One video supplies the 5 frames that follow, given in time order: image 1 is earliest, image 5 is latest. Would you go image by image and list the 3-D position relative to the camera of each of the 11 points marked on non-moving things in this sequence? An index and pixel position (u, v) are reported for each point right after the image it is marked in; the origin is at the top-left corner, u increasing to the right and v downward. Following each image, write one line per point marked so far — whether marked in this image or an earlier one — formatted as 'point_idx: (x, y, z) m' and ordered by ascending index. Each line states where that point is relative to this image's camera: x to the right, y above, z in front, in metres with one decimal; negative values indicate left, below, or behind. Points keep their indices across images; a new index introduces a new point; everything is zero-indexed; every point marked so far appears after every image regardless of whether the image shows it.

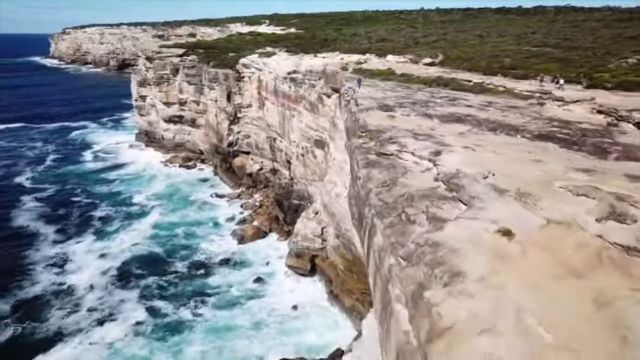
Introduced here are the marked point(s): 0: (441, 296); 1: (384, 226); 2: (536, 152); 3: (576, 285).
0: (+1.6, -1.6, +5.3) m
1: (+1.2, -1.0, +7.5) m
2: (+6.1, +0.8, +10.9) m
3: (+3.6, -1.5, +5.3) m
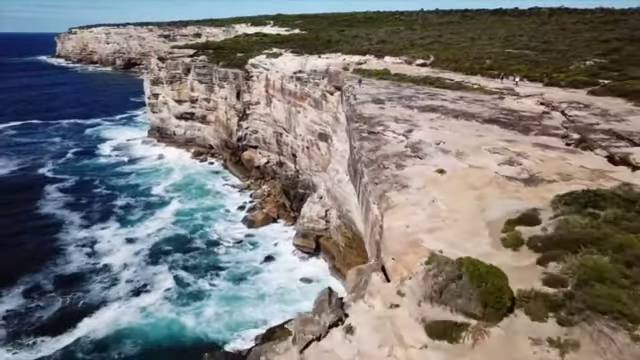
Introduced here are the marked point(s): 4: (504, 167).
0: (+1.8, -0.4, +9.8) m
1: (+1.5, +0.2, +12.0) m
2: (+6.4, +1.9, +15.4) m
3: (+3.8, -0.3, +9.8) m
4: (+5.3, +0.4, +11.4) m
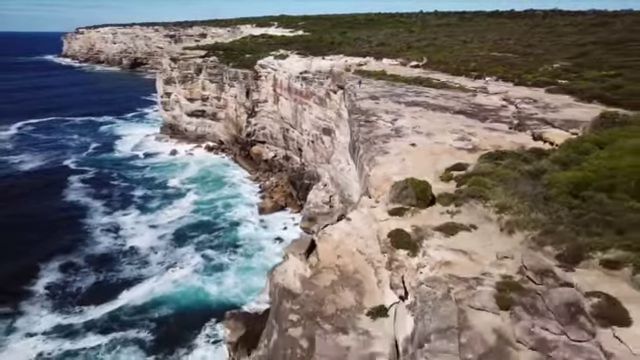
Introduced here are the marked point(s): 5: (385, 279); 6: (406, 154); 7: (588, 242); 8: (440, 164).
0: (+2.2, +0.8, +14.8) m
1: (+1.9, +1.4, +17.0) m
2: (+6.8, +3.2, +20.4) m
3: (+4.2, +0.9, +14.8) m
4: (+5.7, +1.6, +16.4) m
5: (+1.3, -2.1, +8.5) m
6: (+3.3, +1.0, +15.1) m
7: (+4.9, -1.2, +7.2) m
8: (+4.2, +0.6, +13.9) m
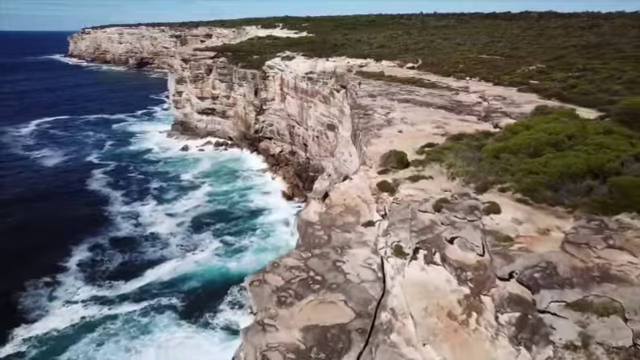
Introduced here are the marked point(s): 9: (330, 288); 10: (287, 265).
0: (+2.7, +2.0, +19.8) m
1: (+2.3, +2.6, +22.0) m
2: (+7.3, +4.3, +25.4) m
3: (+4.7, +2.1, +19.8) m
4: (+6.1, +2.7, +21.3) m
5: (+1.8, -1.0, +13.5) m
6: (+3.8, +2.2, +20.1) m
7: (+5.3, 0.0, +12.1) m
8: (+4.7, +1.7, +18.8) m
9: (+0.3, -2.8, +10.2) m
10: (-0.9, -2.3, +11.1) m
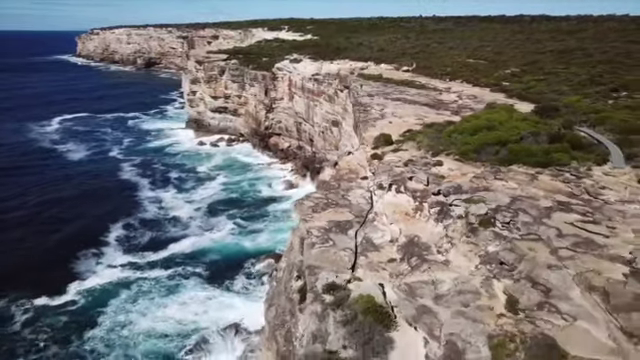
0: (+3.4, +3.5, +26.8) m
1: (+3.1, +4.2, +29.1) m
2: (+8.0, +5.9, +32.4) m
3: (+5.4, +3.6, +26.8) m
4: (+6.9, +4.3, +28.4) m
5: (+2.4, +0.6, +20.5) m
6: (+4.5, +3.7, +27.1) m
7: (+6.0, +1.5, +19.2) m
8: (+5.4, +3.3, +25.9) m
9: (+0.9, -1.2, +17.3) m
10: (-0.3, -0.8, +18.2) m
